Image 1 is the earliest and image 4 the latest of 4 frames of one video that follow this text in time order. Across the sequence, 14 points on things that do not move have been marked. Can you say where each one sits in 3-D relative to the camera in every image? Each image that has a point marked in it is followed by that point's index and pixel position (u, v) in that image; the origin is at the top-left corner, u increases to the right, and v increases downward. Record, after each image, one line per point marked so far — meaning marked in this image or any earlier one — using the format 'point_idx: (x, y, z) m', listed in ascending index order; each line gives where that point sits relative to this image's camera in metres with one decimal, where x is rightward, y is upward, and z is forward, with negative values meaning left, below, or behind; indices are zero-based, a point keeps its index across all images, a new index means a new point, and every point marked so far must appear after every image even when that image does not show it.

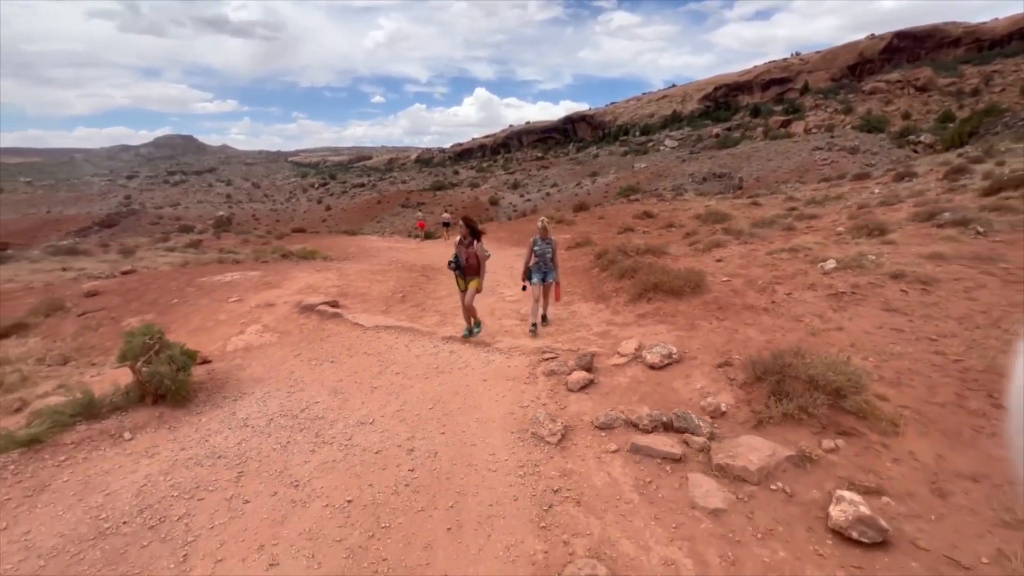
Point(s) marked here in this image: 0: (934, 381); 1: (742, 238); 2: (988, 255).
0: (+3.9, -0.8, +4.1) m
1: (+5.6, +1.3, +11.1) m
2: (+7.4, +0.5, +7.0) m
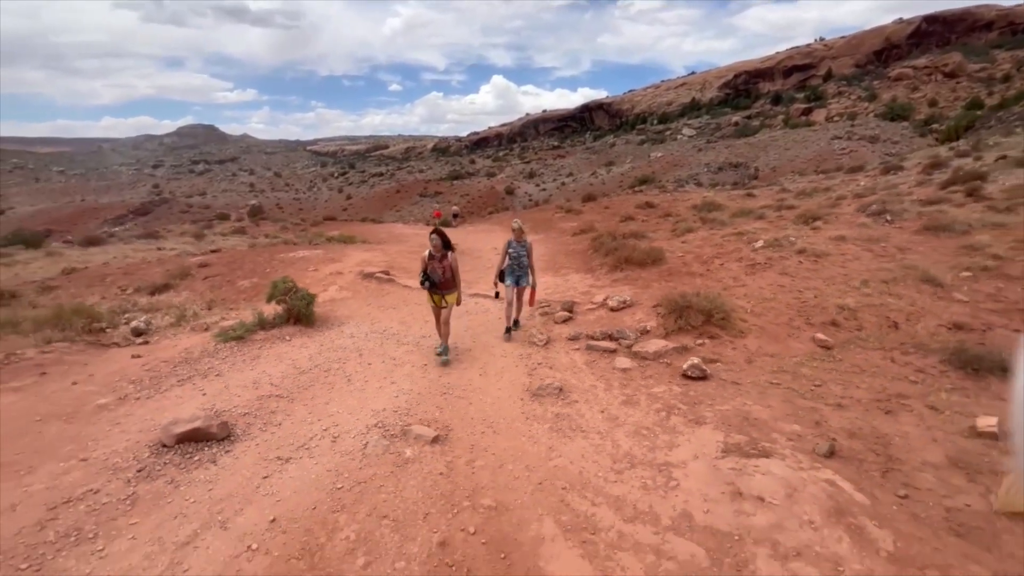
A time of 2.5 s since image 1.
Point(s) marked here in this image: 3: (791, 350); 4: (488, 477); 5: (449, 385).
0: (+3.9, -0.3, +6.6) m
1: (+6.0, +1.9, +13.4) m
2: (+7.6, +1.0, +9.3) m
3: (+3.5, -0.8, +5.6) m
4: (-0.2, -1.4, +3.4) m
5: (-0.7, -1.1, +5.2) m
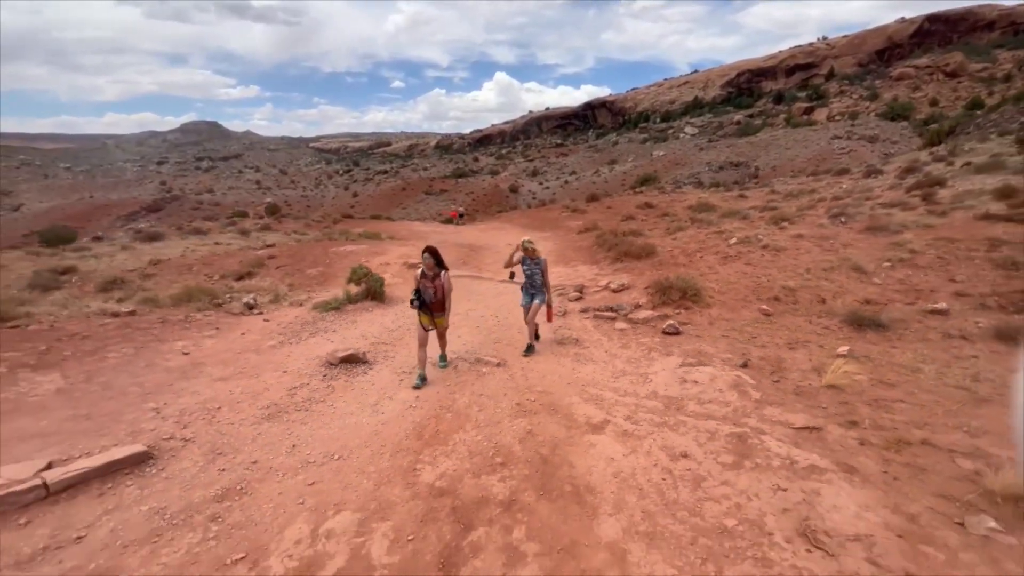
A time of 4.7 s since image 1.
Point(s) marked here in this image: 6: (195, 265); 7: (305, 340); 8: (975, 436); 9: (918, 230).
0: (+4.4, -0.1, +8.8) m
1: (+6.5, +2.2, +15.6) m
2: (+8.1, +1.3, +11.4) m
3: (+4.0, -0.5, +7.8) m
4: (+0.3, -1.1, +5.6) m
5: (-0.2, -0.8, +7.4) m
6: (-9.7, +0.7, +13.8) m
7: (-3.3, -0.8, +7.1) m
8: (+3.9, -1.2, +3.8) m
9: (+10.0, +1.4, +11.2) m
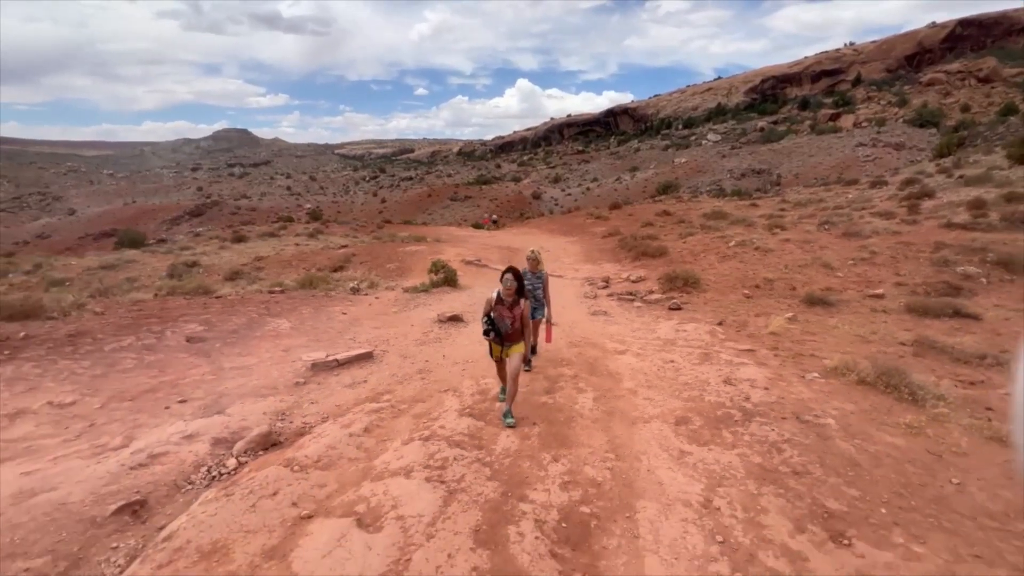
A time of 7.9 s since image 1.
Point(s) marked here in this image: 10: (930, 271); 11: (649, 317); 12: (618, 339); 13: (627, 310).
0: (+5.6, +0.2, +11.4) m
1: (+7.9, +2.3, +18.2) m
2: (+9.3, +1.5, +14.0) m
3: (+5.1, -0.2, +10.5) m
4: (+1.3, -0.8, +8.5) m
5: (+0.8, -0.5, +10.3) m
6: (-8.4, +1.0, +17.1) m
7: (-2.2, -0.5, +10.1) m
8: (+4.8, -0.9, +6.5) m
9: (+11.3, +1.6, +13.6) m
10: (+10.0, +0.4, +10.8) m
11: (+2.9, -0.6, +9.5) m
12: (+1.9, -0.9, +7.9) m
13: (+2.6, -0.5, +10.2) m
